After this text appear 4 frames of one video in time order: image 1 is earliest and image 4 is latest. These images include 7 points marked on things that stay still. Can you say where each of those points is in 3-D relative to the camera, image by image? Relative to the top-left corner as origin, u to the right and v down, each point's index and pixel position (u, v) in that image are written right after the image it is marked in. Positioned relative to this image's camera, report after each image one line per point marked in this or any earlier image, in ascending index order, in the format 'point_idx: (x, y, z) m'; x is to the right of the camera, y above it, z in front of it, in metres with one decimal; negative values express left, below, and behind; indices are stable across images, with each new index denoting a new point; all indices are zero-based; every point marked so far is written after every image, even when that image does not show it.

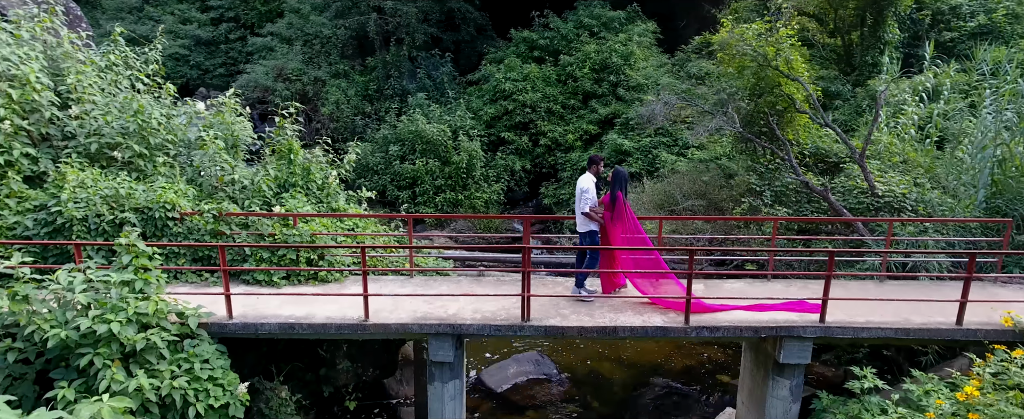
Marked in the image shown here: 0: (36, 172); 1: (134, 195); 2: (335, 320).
0: (-3.5, +0.3, +5.5) m
1: (-2.6, +0.1, +5.1) m
2: (-1.1, -0.7, +4.4) m
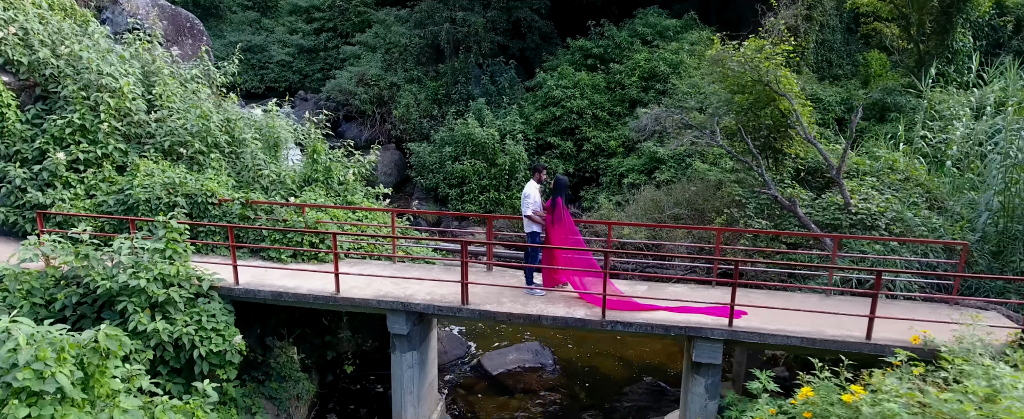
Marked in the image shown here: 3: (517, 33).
0: (-3.7, +0.5, +6.8) m
1: (-2.9, +0.2, +6.3) m
2: (-1.5, -0.6, +5.4) m
3: (+0.1, +4.0, +16.0) m
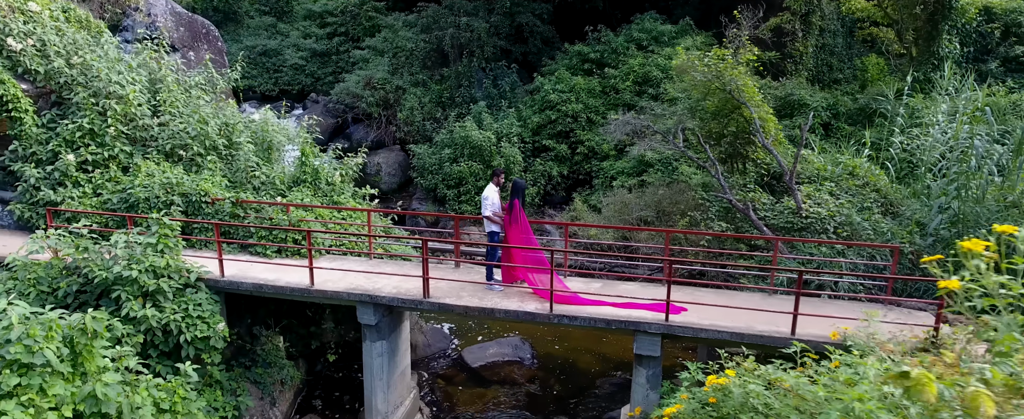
0: (-4.0, +0.5, +7.4) m
1: (-3.2, +0.2, +6.8) m
2: (-1.8, -0.6, +5.9) m
3: (+0.2, +4.0, +16.4) m
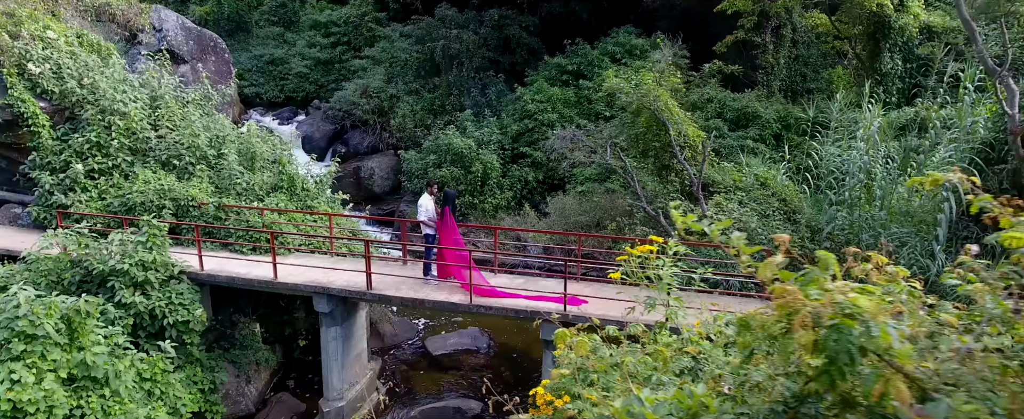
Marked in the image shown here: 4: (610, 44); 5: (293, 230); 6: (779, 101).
0: (-4.5, +0.5, +8.5) m
1: (-3.8, +0.2, +7.9) m
2: (-2.5, -0.7, +6.9) m
3: (-0.1, +3.9, +17.4) m
4: (+2.0, +3.5, +14.9) m
5: (-2.5, -0.2, +8.0) m
6: (+4.8, +1.9, +12.9) m
